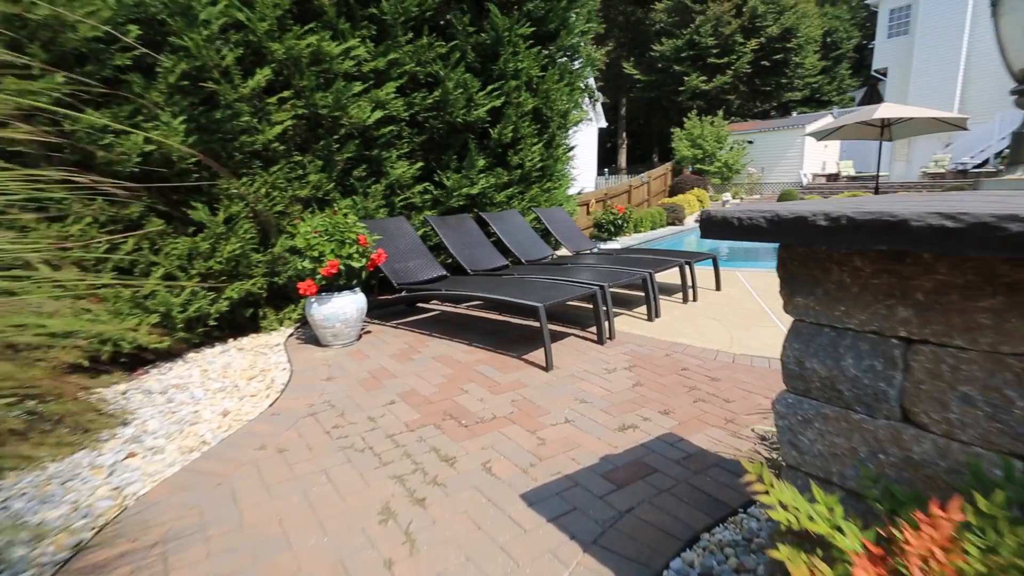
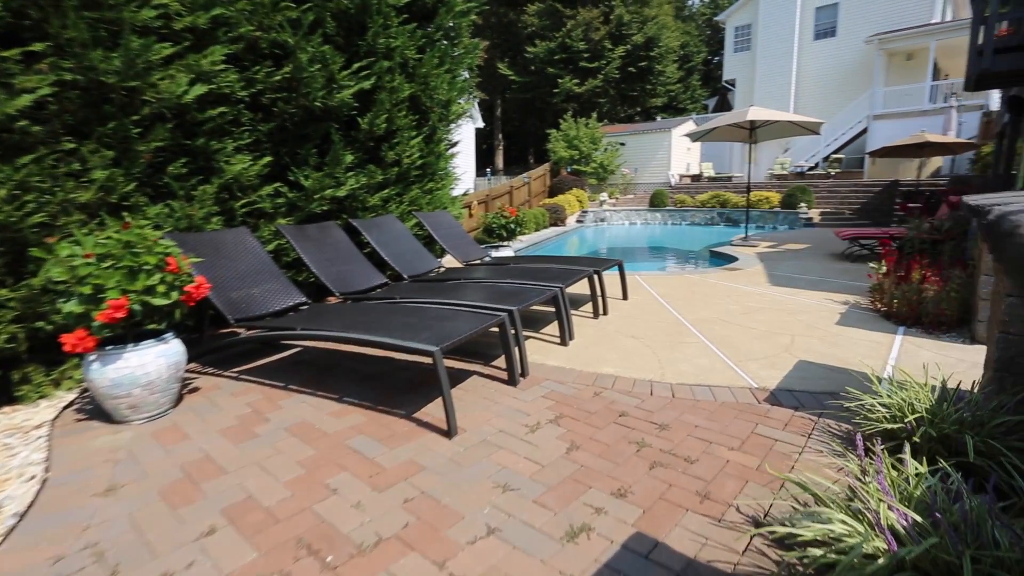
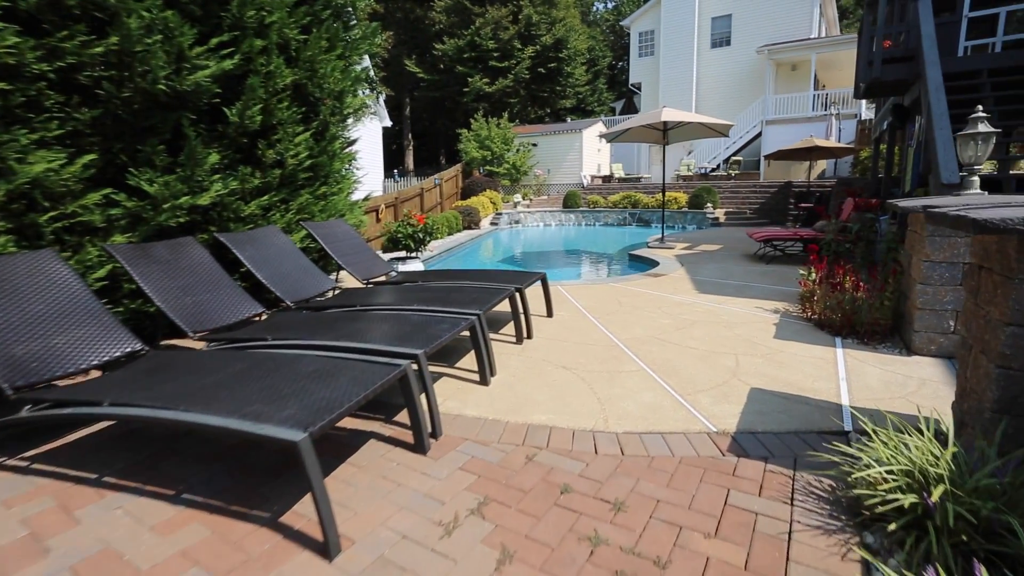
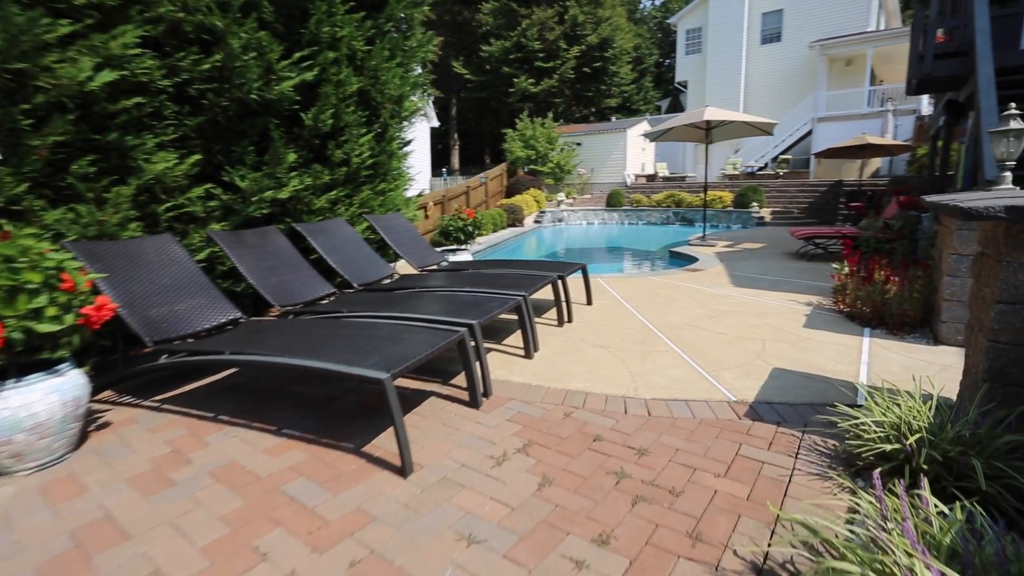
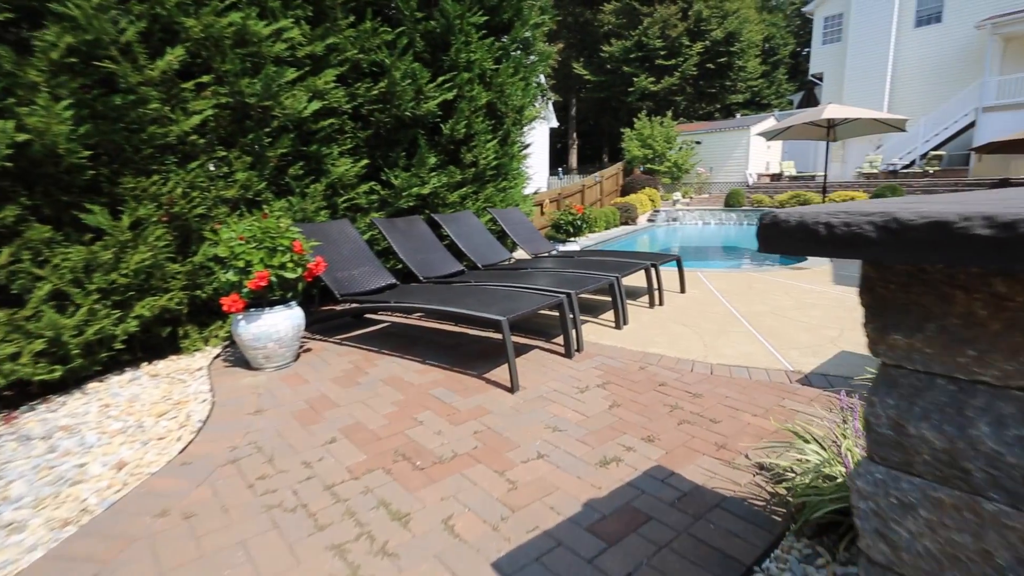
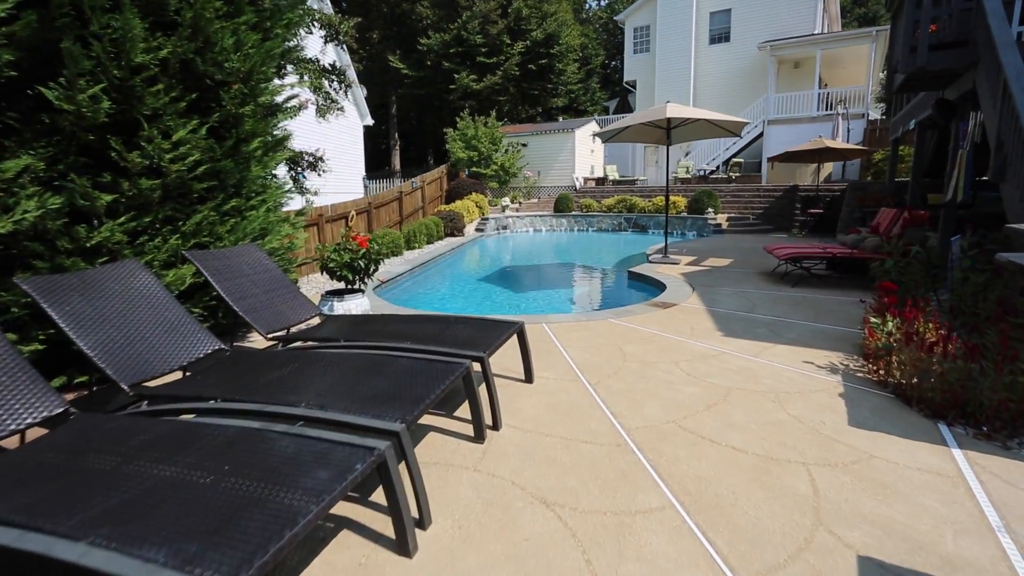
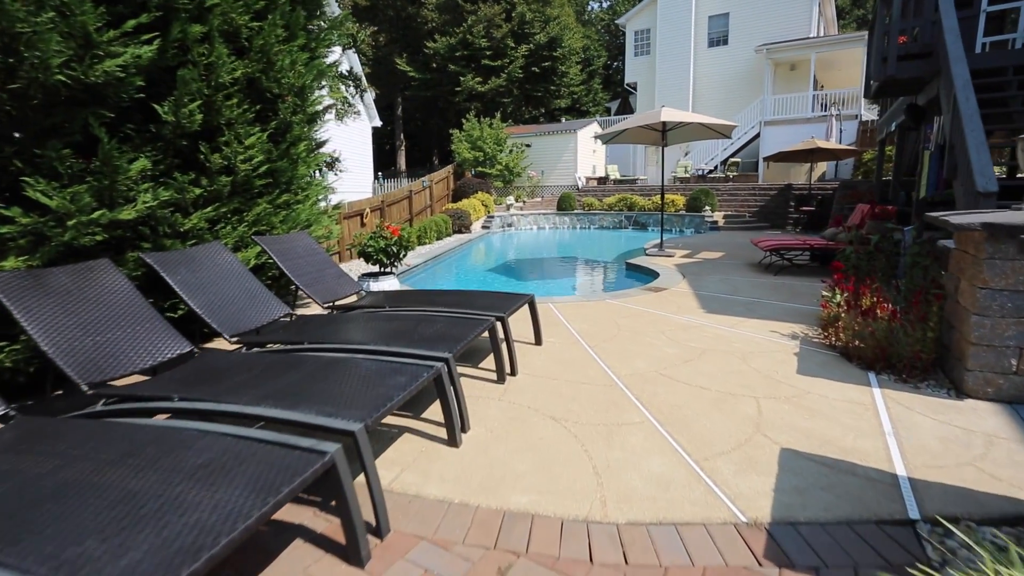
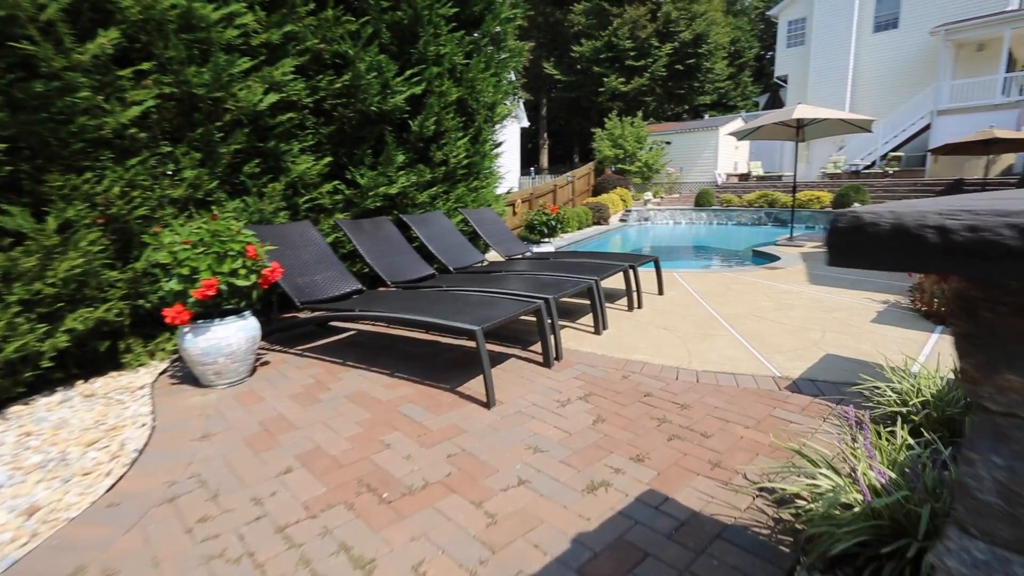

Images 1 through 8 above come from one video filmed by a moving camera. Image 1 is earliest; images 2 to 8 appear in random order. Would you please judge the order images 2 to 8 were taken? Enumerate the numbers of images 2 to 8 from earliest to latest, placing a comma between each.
5, 8, 2, 4, 3, 7, 6
